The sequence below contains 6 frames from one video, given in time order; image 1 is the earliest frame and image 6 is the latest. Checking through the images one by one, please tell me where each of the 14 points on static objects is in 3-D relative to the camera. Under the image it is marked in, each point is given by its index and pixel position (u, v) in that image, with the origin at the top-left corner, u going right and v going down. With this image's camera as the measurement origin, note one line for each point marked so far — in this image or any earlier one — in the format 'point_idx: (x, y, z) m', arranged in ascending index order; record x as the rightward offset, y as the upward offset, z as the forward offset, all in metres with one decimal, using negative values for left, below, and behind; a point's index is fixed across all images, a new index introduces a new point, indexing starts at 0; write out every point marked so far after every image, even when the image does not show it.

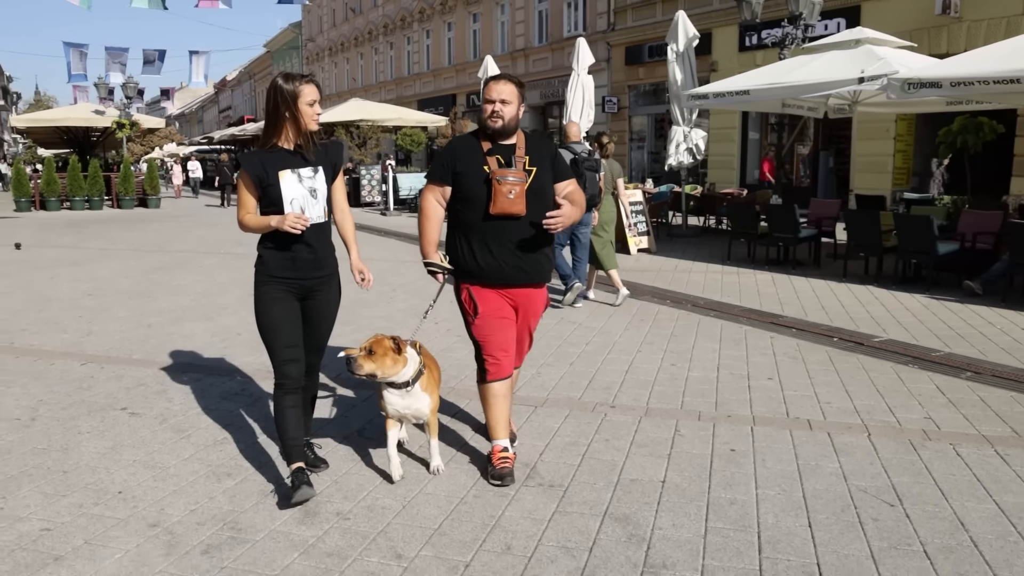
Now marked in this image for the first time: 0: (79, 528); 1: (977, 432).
0: (-1.7, -0.9, +3.2) m
1: (+2.6, -0.8, +4.6) m
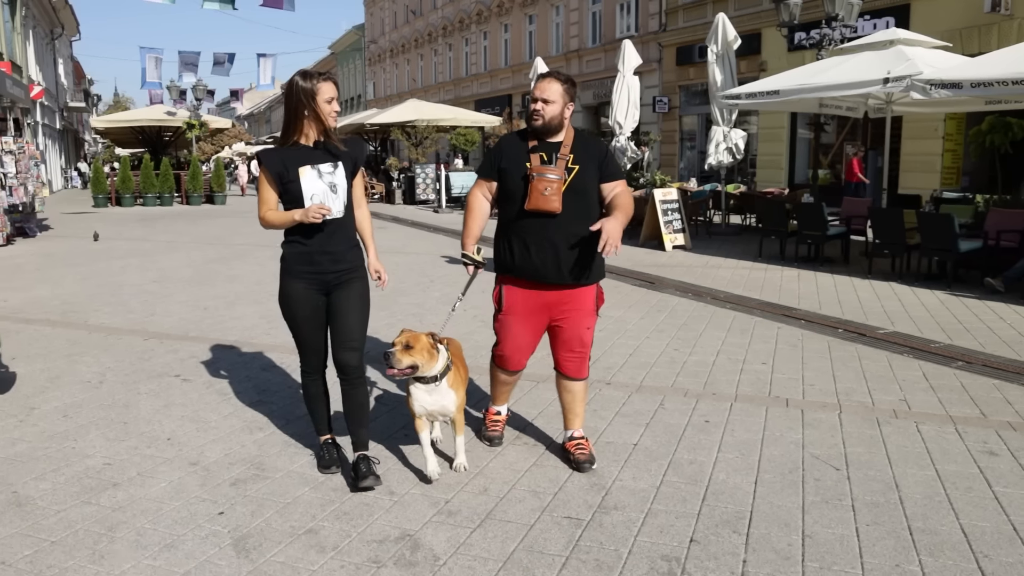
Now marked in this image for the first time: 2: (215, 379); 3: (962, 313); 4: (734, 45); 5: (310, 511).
0: (-1.8, -0.8, +3.8) m
1: (+2.6, -0.7, +4.9) m
2: (-1.9, -0.6, +5.3) m
3: (+4.4, -0.3, +8.0) m
4: (+4.0, +4.4, +14.9) m
5: (-0.8, -0.9, +3.4) m
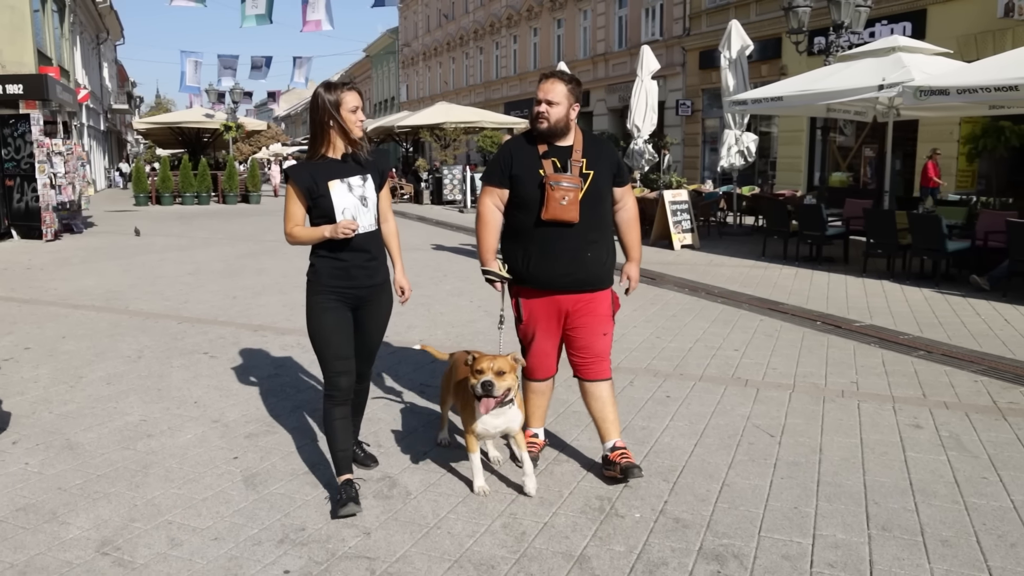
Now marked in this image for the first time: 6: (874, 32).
0: (-1.9, -0.7, +4.5) m
1: (+2.5, -0.7, +5.5) m
2: (-2.0, -0.5, +6.0) m
3: (+4.4, -0.2, +8.4) m
4: (+4.4, +4.4, +15.3) m
5: (-1.0, -0.8, +4.1) m
6: (+8.5, +6.0, +19.3) m
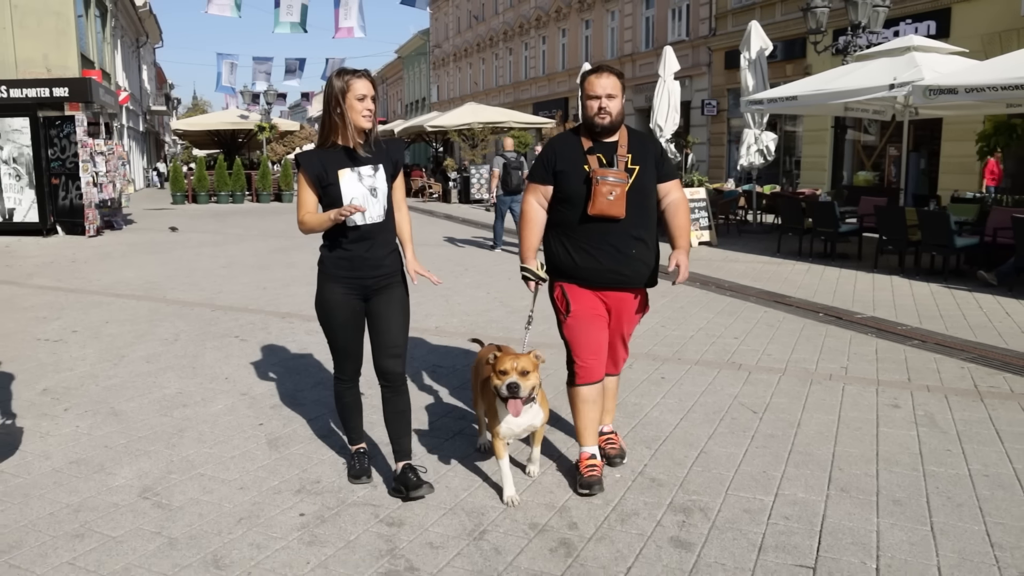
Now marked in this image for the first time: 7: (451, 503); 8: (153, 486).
0: (-1.9, -0.6, +5.0) m
1: (+2.5, -0.6, +5.7) m
2: (-1.9, -0.4, +6.5) m
3: (+4.6, -0.2, +8.7) m
4: (+4.8, +4.5, +15.5) m
5: (-1.0, -0.7, +4.5) m
6: (+9.1, +6.1, +19.3) m
7: (-0.3, -0.9, +3.5) m
8: (-1.6, -0.9, +3.6) m
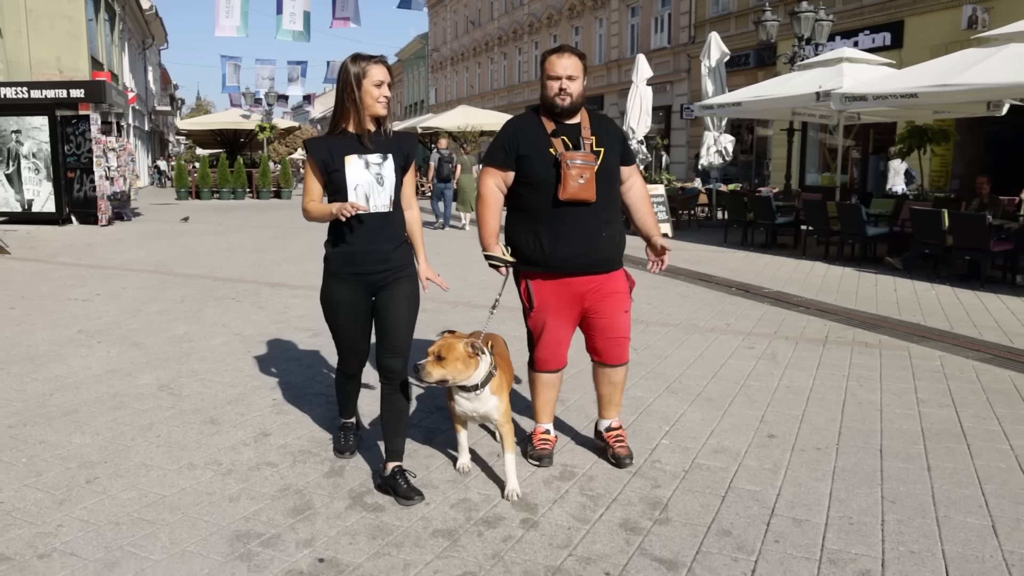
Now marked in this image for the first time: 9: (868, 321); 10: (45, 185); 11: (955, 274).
0: (-2.4, -0.3, +6.3) m
1: (+2.1, -0.4, +7.1) m
2: (-2.4, -0.1, +7.8) m
3: (+4.1, +0.1, +10.0) m
4: (+4.4, +4.7, +16.9) m
5: (-1.5, -0.5, +5.8) m
6: (+8.7, +6.2, +20.7) m
7: (-0.8, -0.6, +4.9) m
8: (-2.1, -0.6, +5.0) m
9: (+3.3, -0.3, +7.5) m
10: (-9.4, +2.1, +16.5) m
11: (+5.6, +0.2, +10.3) m
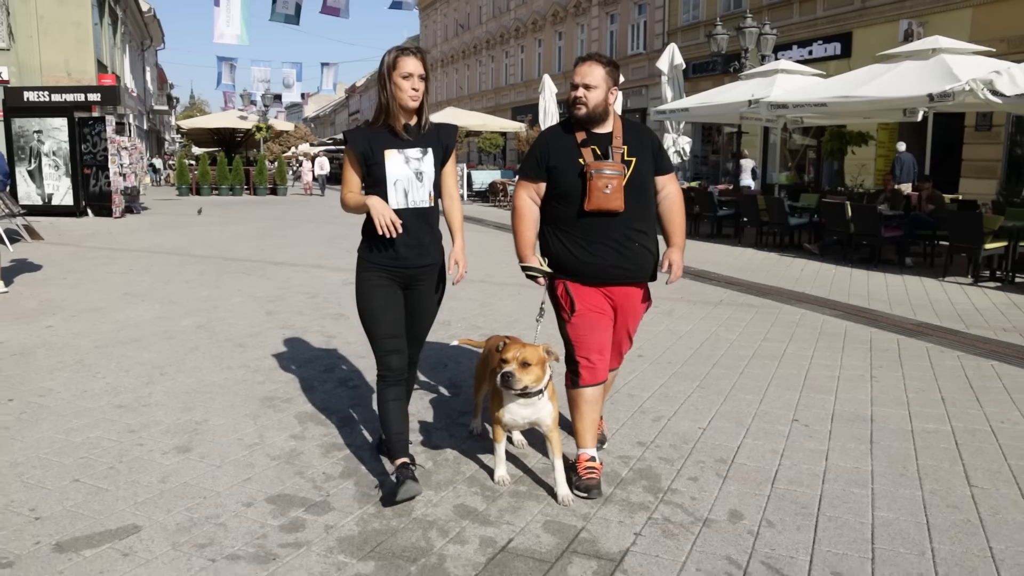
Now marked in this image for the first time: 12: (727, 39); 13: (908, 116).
0: (-2.8, -0.1, +8.0) m
1: (+1.6, -0.1, +8.8) m
2: (-2.9, +0.2, +9.5) m
3: (+3.6, +0.3, +11.7) m
4: (+3.9, +5.0, +18.6) m
5: (-1.9, -0.2, +7.5) m
6: (+8.2, +6.5, +22.5) m
7: (-1.2, -0.4, +6.6) m
8: (-2.5, -0.3, +6.7) m
9: (+2.8, 0.0, +9.2) m
10: (-9.9, +2.4, +18.1) m
11: (+5.1, +0.4, +12.1) m
12: (+4.6, +5.3, +17.5) m
13: (+6.8, +2.9, +14.1) m
